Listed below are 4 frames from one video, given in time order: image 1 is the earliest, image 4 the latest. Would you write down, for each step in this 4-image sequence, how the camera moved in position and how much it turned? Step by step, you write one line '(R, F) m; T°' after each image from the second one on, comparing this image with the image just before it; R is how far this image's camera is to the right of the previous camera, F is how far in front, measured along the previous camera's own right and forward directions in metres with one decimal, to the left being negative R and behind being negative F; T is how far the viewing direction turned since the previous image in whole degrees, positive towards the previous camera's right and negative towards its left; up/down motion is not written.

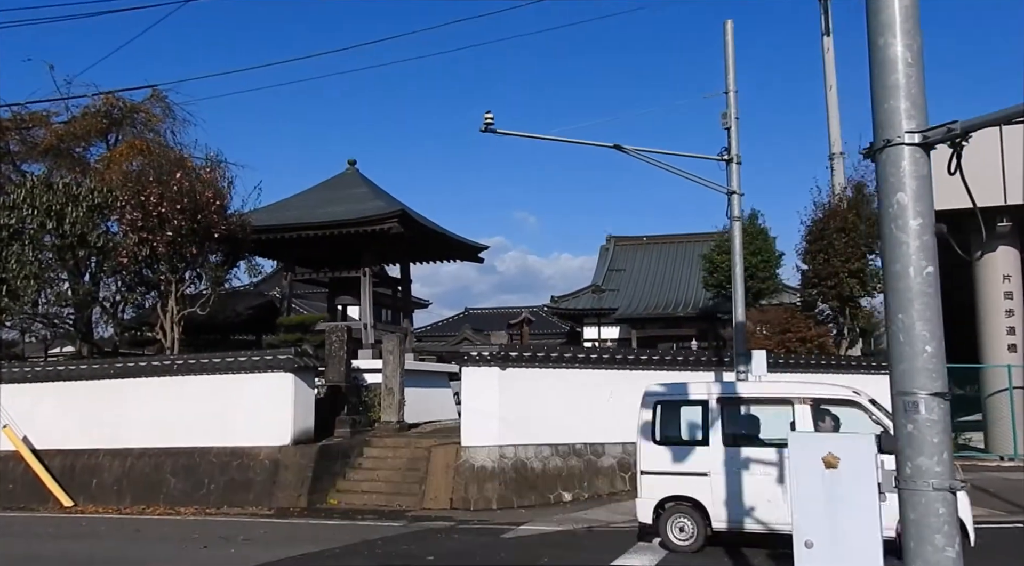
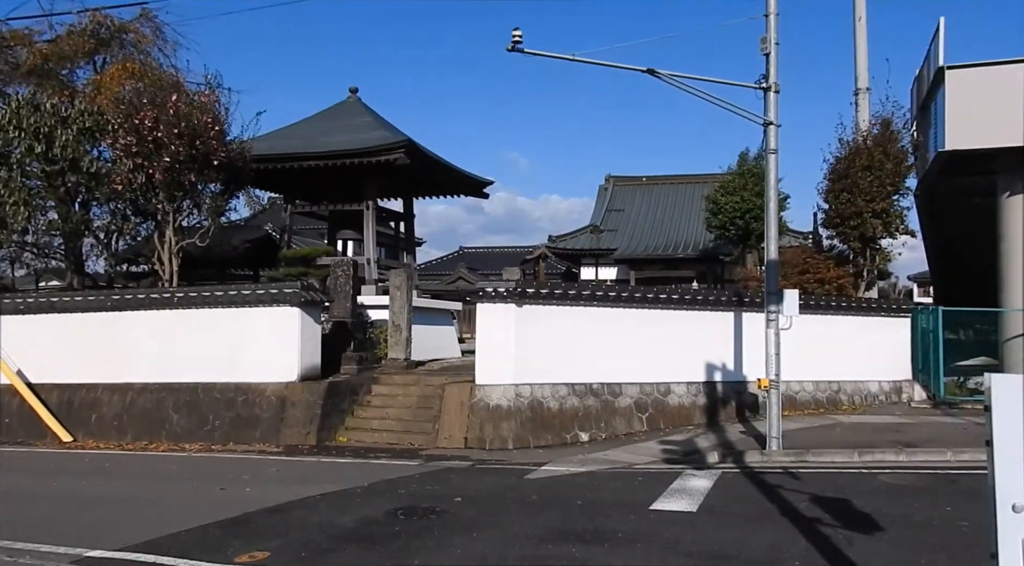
(-0.5, +0.5) m; +1°
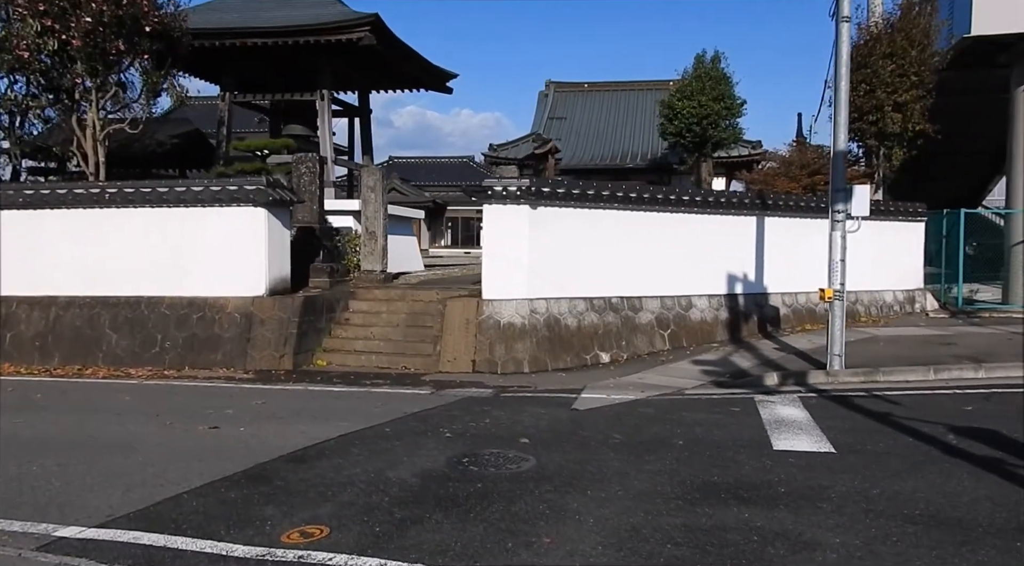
(-1.3, +1.8) m; +6°
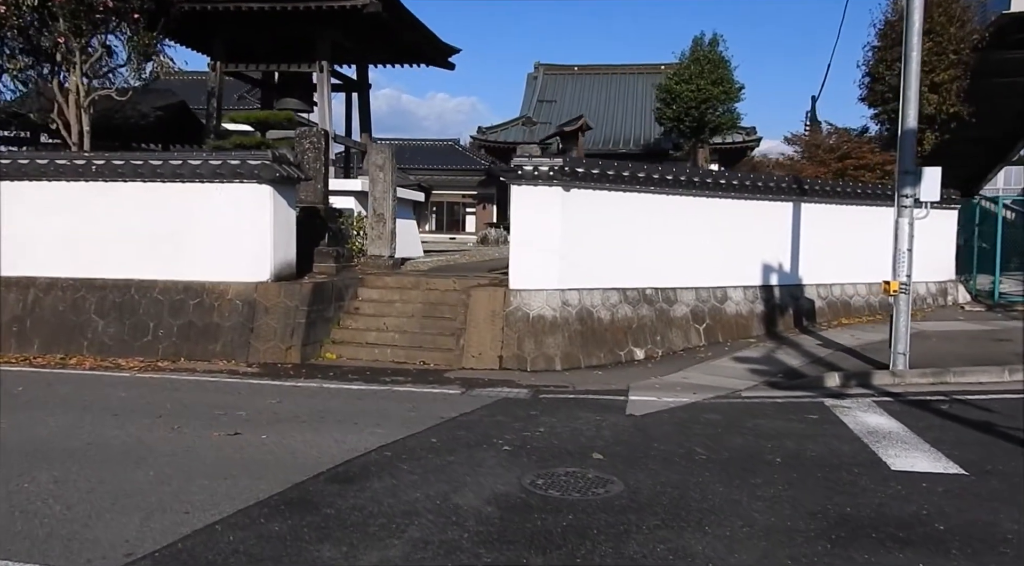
(-0.7, +0.9) m; +2°
